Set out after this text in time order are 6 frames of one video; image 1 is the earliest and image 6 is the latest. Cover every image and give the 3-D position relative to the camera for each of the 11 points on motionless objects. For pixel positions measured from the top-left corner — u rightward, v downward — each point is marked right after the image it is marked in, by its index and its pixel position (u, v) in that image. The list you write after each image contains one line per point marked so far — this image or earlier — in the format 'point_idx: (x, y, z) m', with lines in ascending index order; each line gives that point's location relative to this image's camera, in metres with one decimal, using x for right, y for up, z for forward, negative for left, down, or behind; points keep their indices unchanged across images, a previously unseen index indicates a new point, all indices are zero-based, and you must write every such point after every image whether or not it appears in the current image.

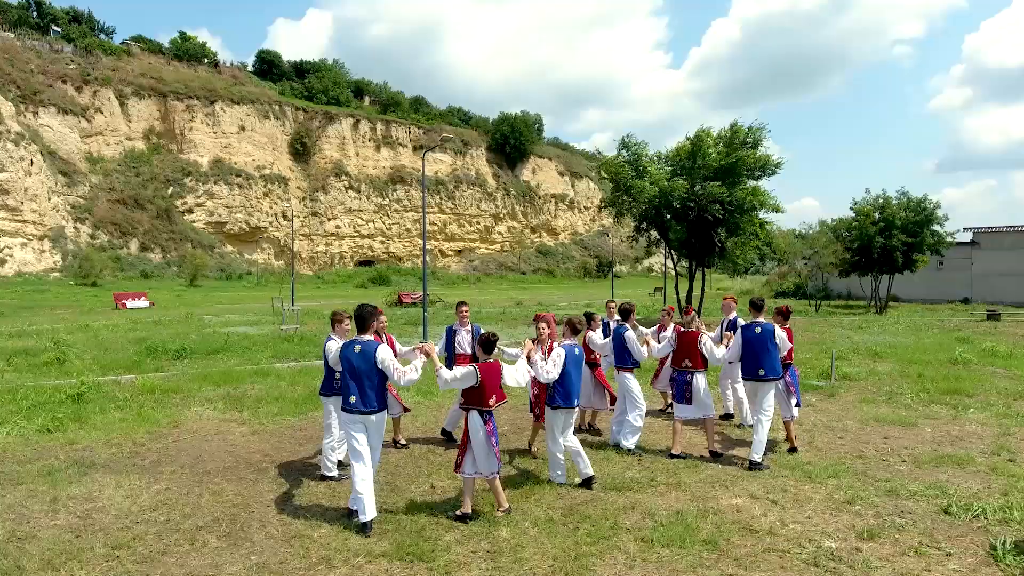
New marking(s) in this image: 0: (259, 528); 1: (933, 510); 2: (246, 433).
0: (-2.1, -2.0, +5.4) m
1: (+3.6, -1.9, +5.6) m
2: (-3.5, -1.9, +8.4) m
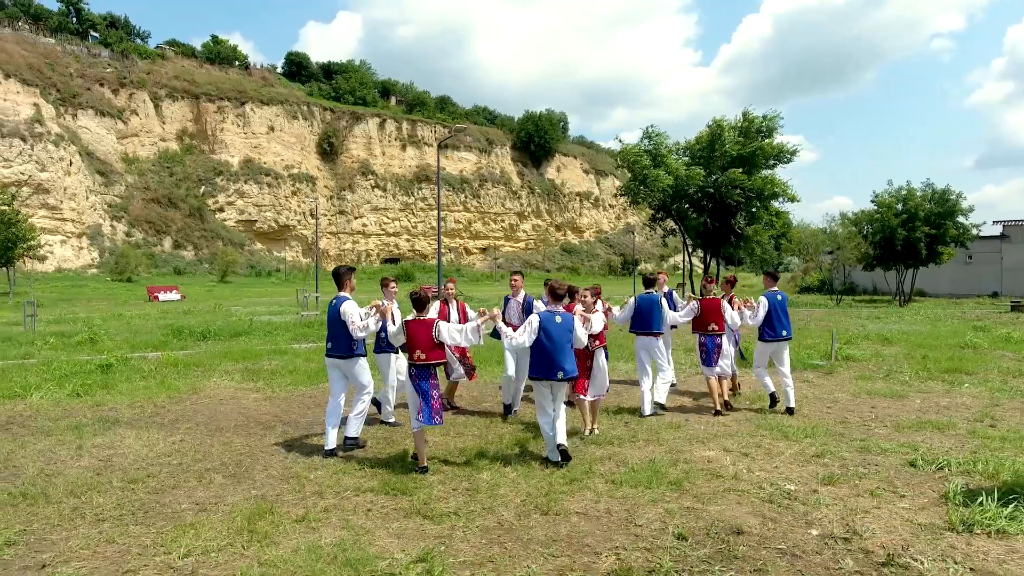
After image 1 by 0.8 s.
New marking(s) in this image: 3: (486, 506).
0: (-2.3, -1.6, +5.9) m
1: (+3.5, -1.6, +5.8) m
2: (-3.5, -1.5, +8.9) m
3: (-0.2, -1.6, +4.8) m
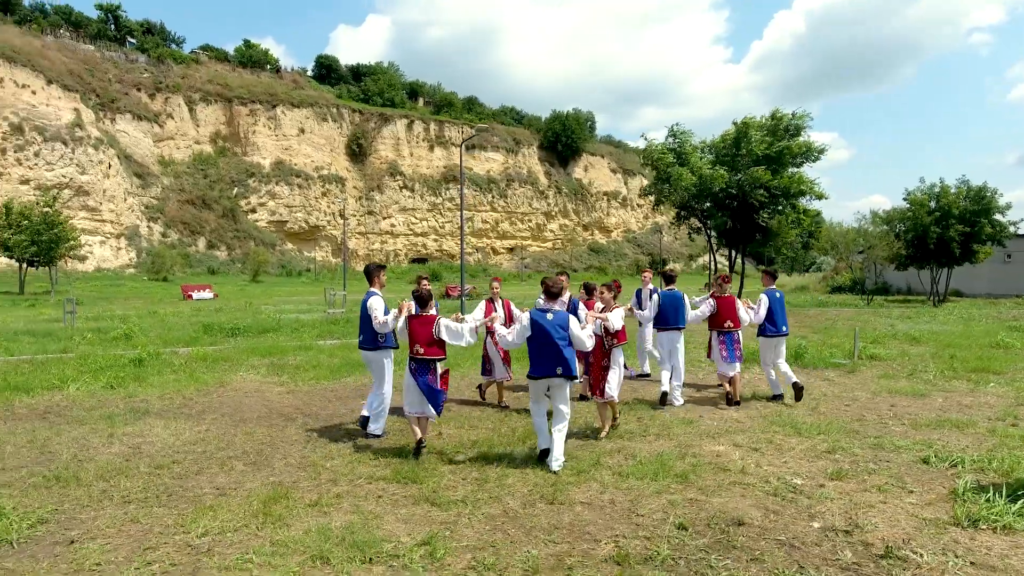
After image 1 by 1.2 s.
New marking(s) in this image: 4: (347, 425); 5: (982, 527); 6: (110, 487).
0: (-2.2, -1.6, +6.1) m
1: (+3.6, -1.5, +5.8) m
2: (-3.3, -1.5, +9.2) m
3: (-0.2, -1.6, +4.9) m
4: (-1.9, -1.6, +7.5) m
5: (+3.1, -1.6, +4.2) m
6: (-3.2, -1.6, +5.2) m
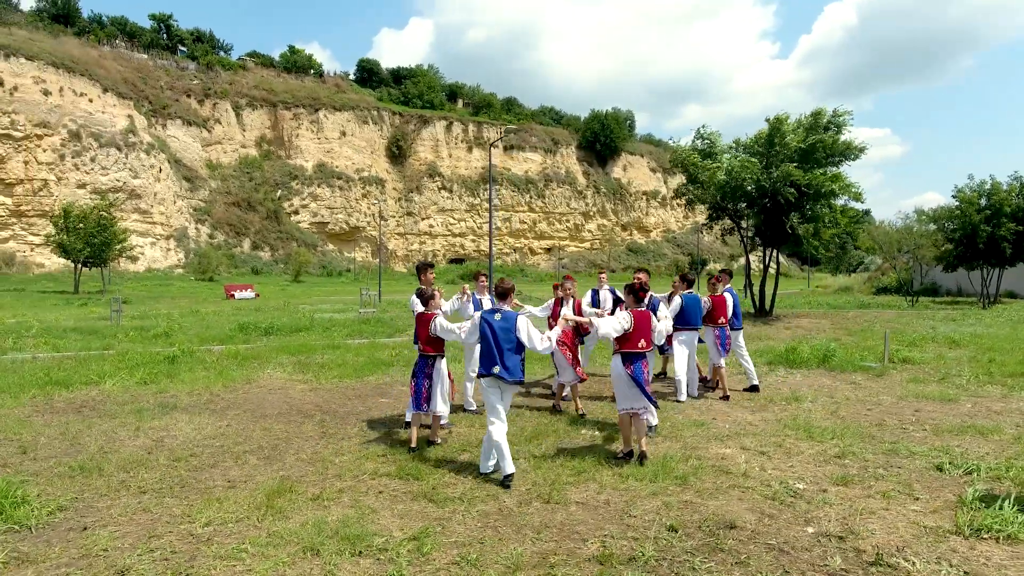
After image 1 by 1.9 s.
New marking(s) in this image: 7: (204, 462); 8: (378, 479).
0: (-2.1, -1.6, +6.3) m
1: (+3.6, -1.6, +5.6) m
2: (-3.0, -1.5, +9.4) m
3: (-0.2, -1.6, +5.0) m
4: (-1.8, -1.6, +7.7) m
5: (+3.0, -1.6, +4.1) m
6: (-3.2, -1.6, +5.4) m
7: (-2.8, -1.6, +5.9) m
8: (-1.1, -1.6, +5.4) m
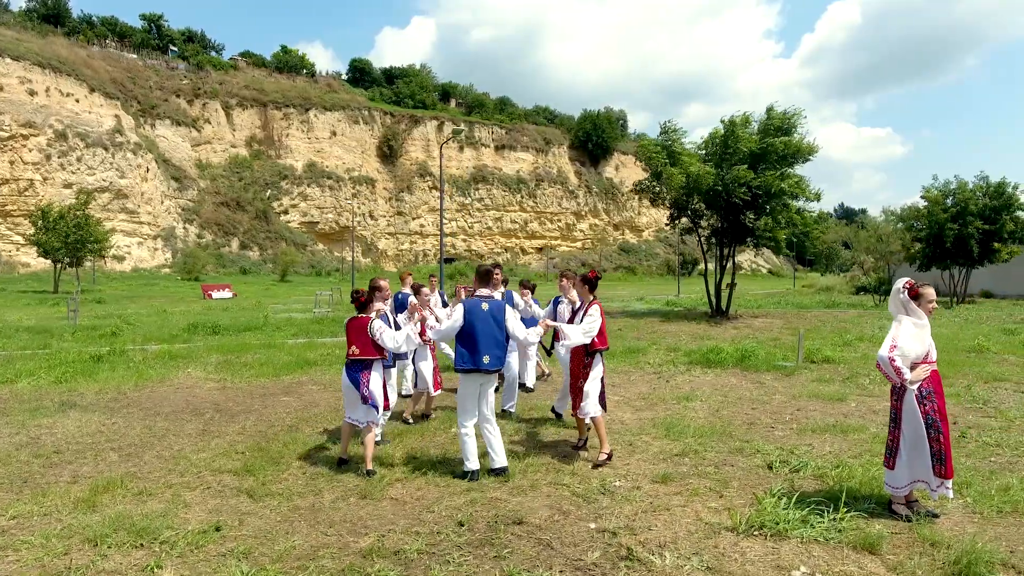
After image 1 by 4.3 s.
0: (-3.5, -1.6, +6.4) m
1: (+2.2, -1.6, +5.8) m
2: (-4.4, -1.5, +9.6) m
3: (-1.6, -1.6, +5.2) m
4: (-3.2, -1.6, +7.9) m
5: (+1.6, -1.6, +4.2) m
6: (-4.6, -1.6, +5.6) m
7: (-4.2, -1.6, +6.1) m
8: (-2.5, -1.6, +5.5) m
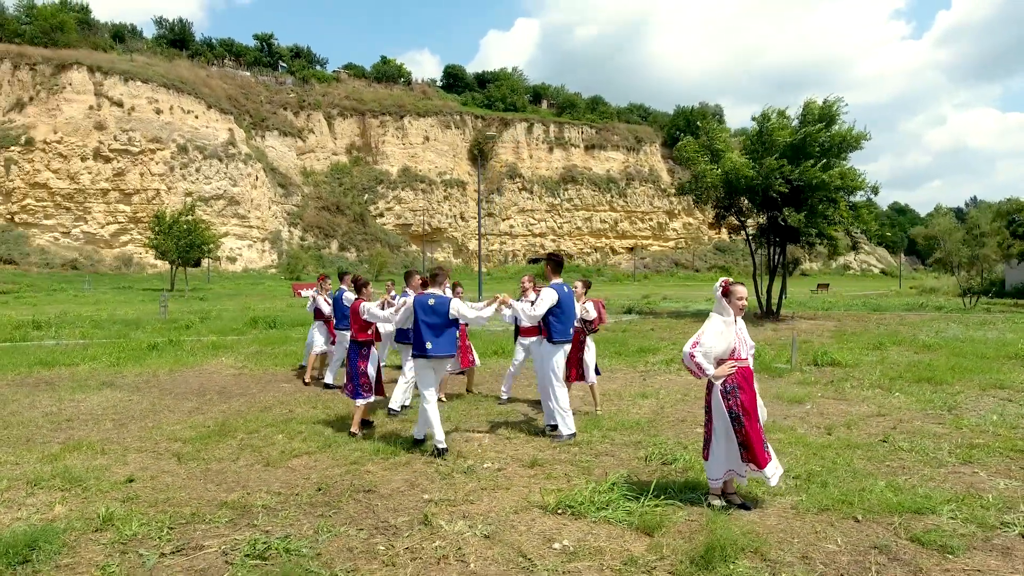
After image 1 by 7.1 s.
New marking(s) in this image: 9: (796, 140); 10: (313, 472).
0: (-4.3, -1.6, +7.6) m
1: (+1.2, -1.6, +6.1) m
2: (-4.7, -1.5, +10.9) m
3: (-2.6, -1.6, +6.1) m
4: (-3.8, -1.6, +9.0) m
5: (+0.4, -1.6, +4.7) m
6: (-5.6, -1.6, +7.0) m
7: (-5.1, -1.6, +7.4) m
8: (-3.5, -1.6, +6.6) m
9: (+8.6, +4.2, +18.7) m
10: (-1.7, -1.6, +5.5) m
